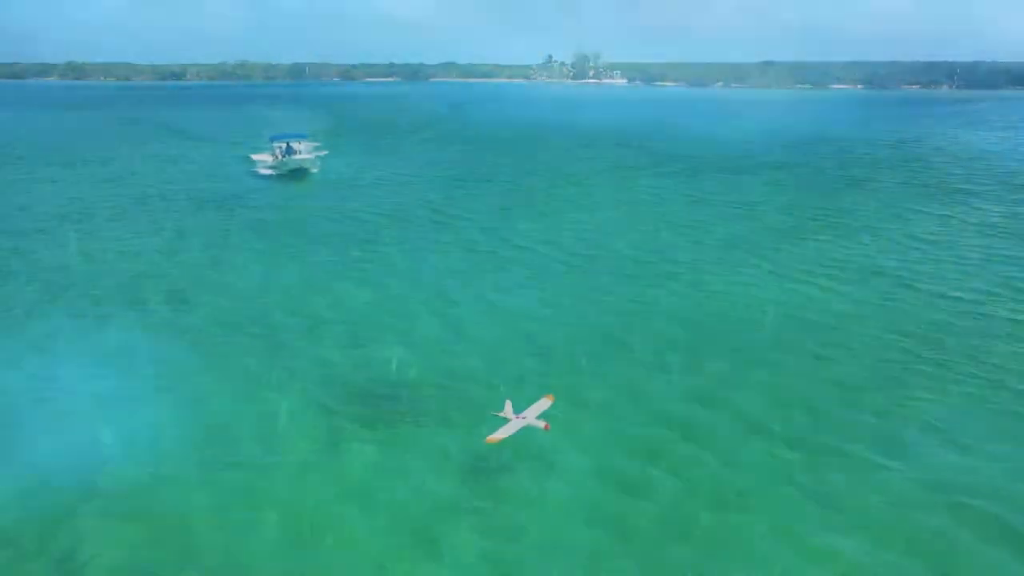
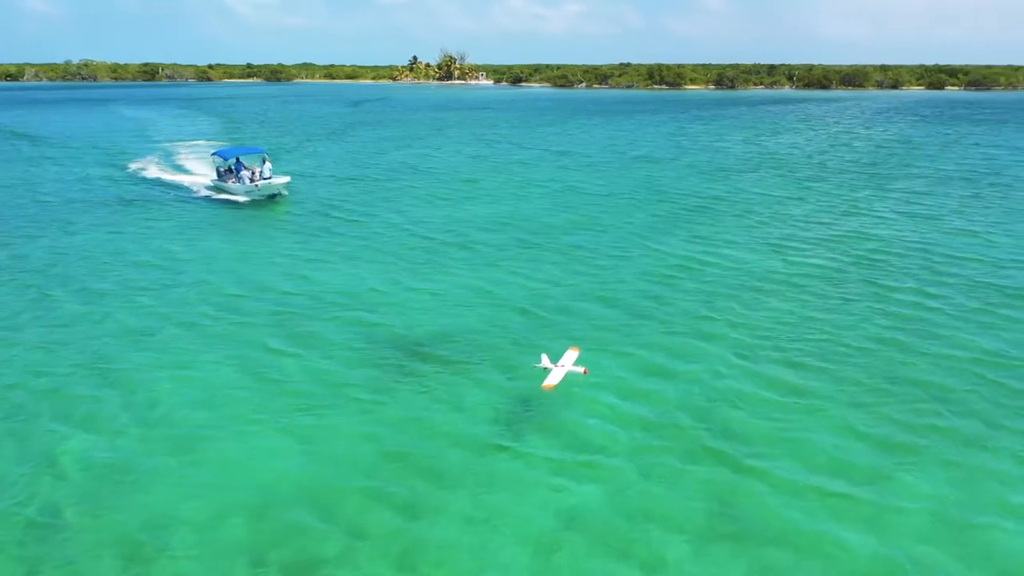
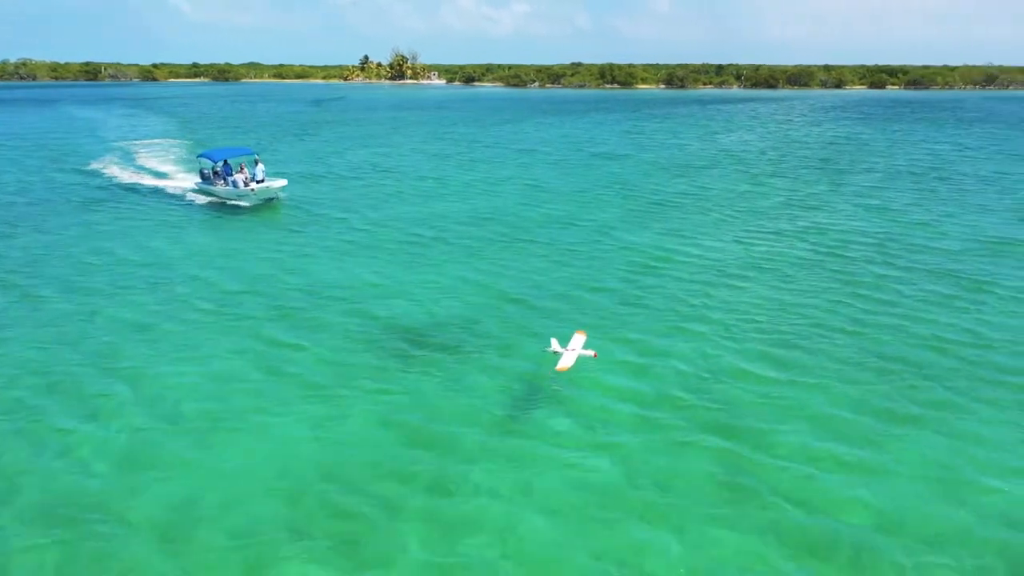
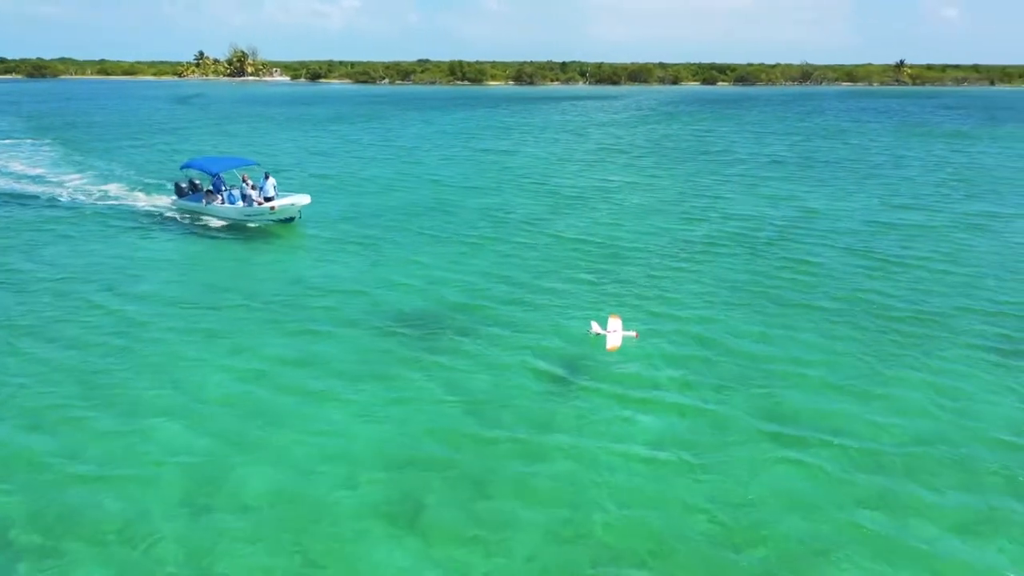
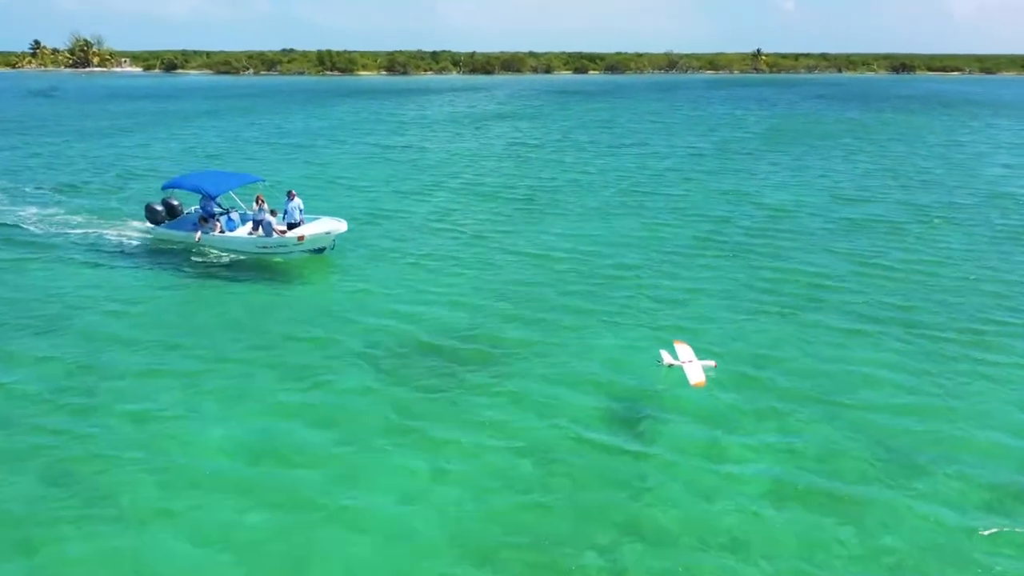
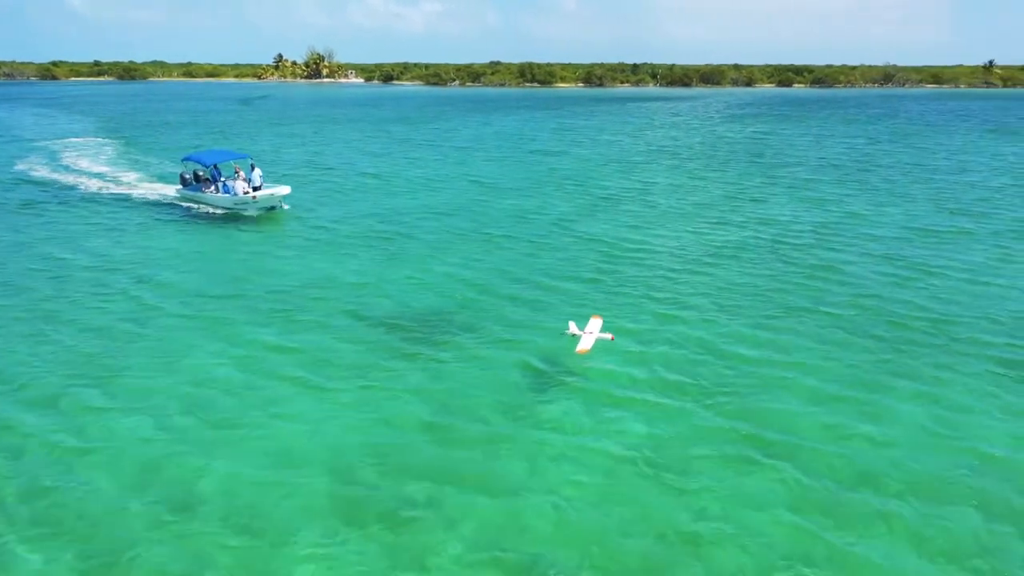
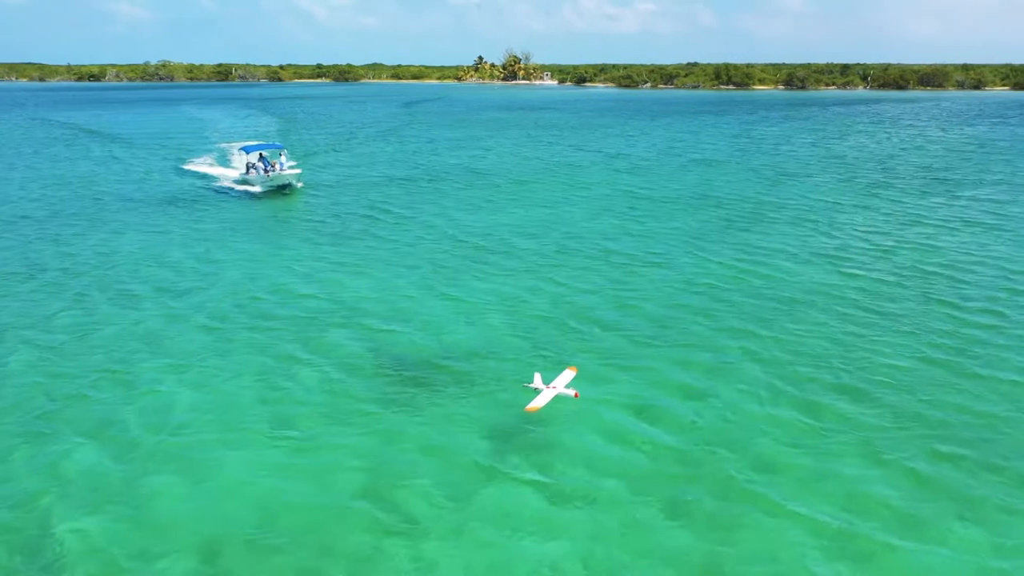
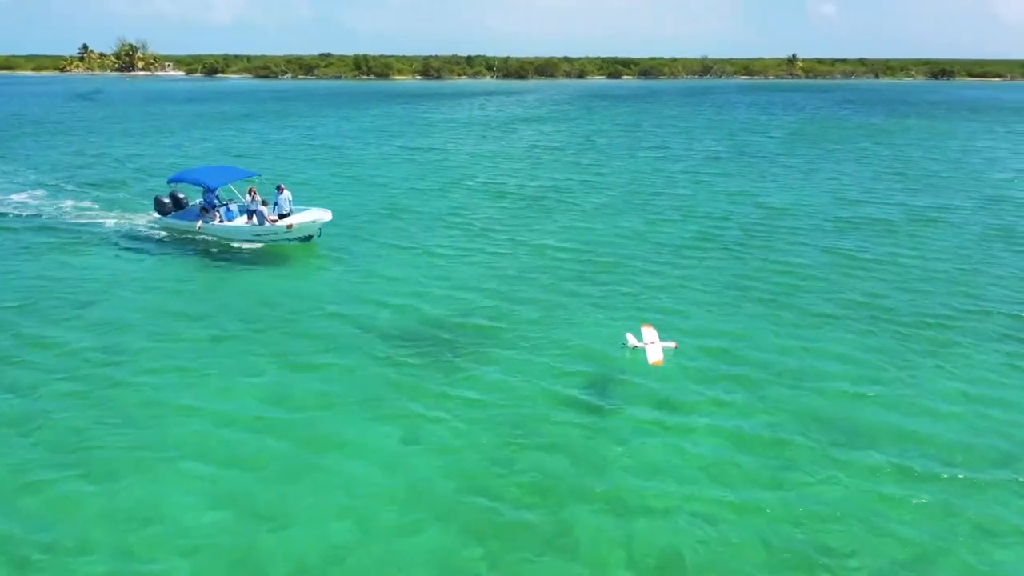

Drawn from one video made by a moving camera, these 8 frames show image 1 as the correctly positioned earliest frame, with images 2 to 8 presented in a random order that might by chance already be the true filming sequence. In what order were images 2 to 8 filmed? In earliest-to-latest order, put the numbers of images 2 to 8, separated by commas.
7, 2, 3, 6, 4, 8, 5
